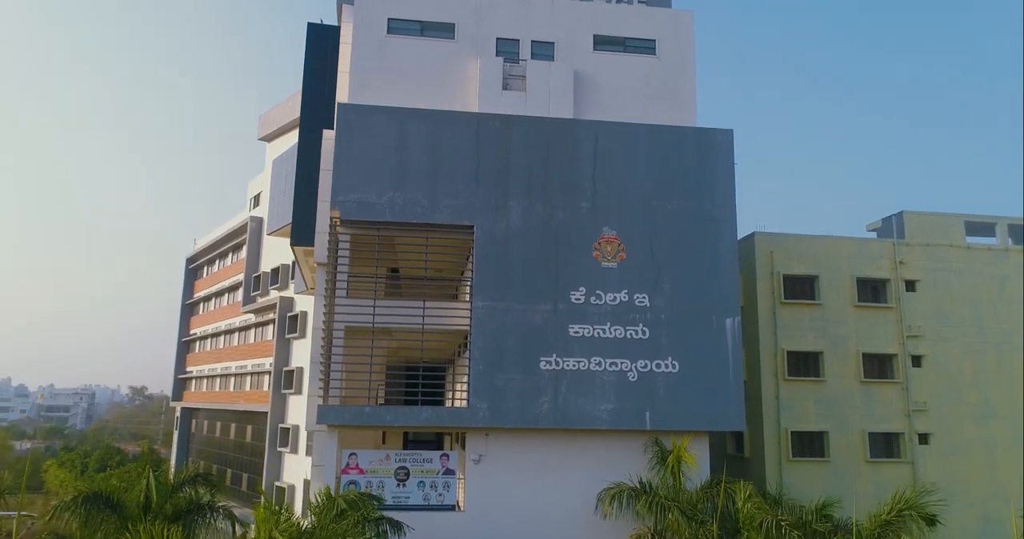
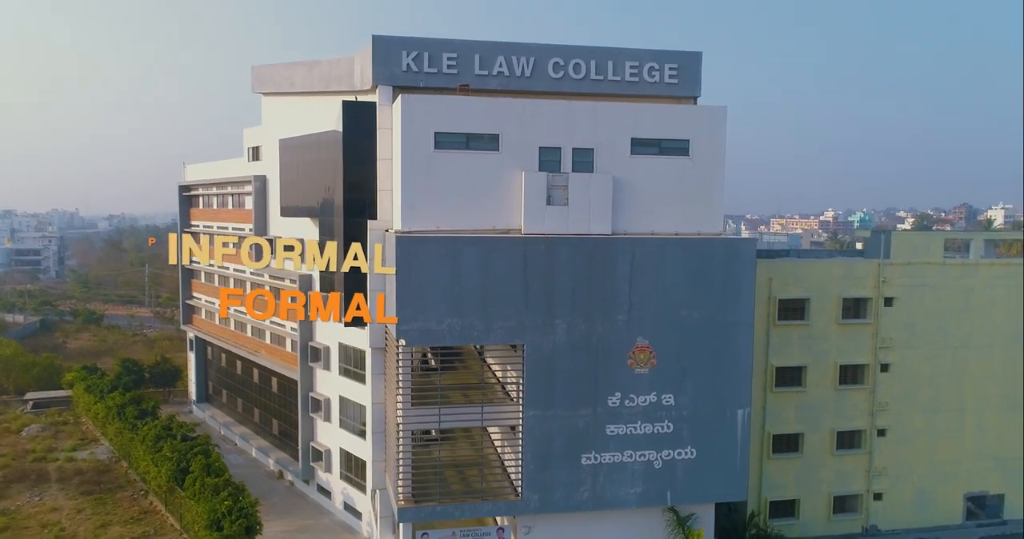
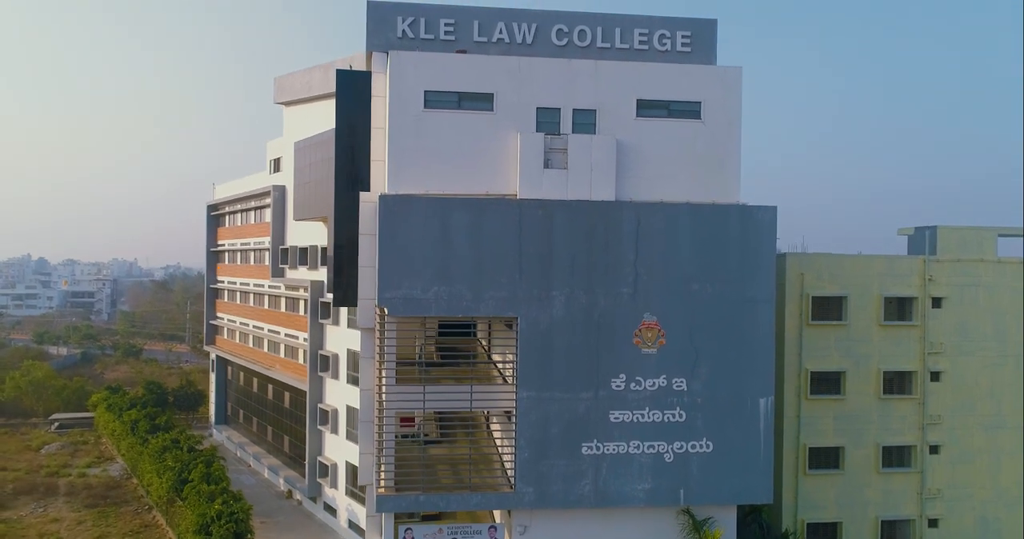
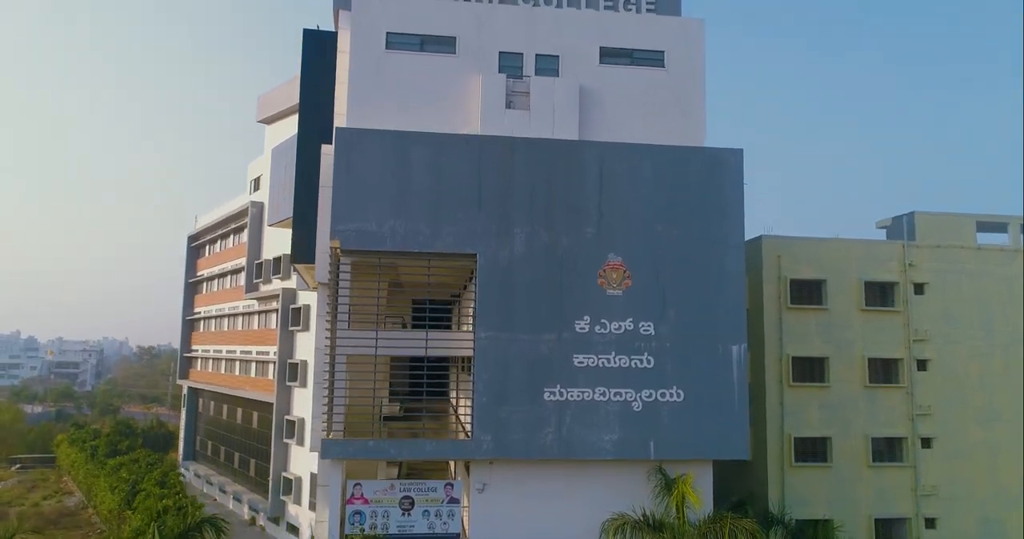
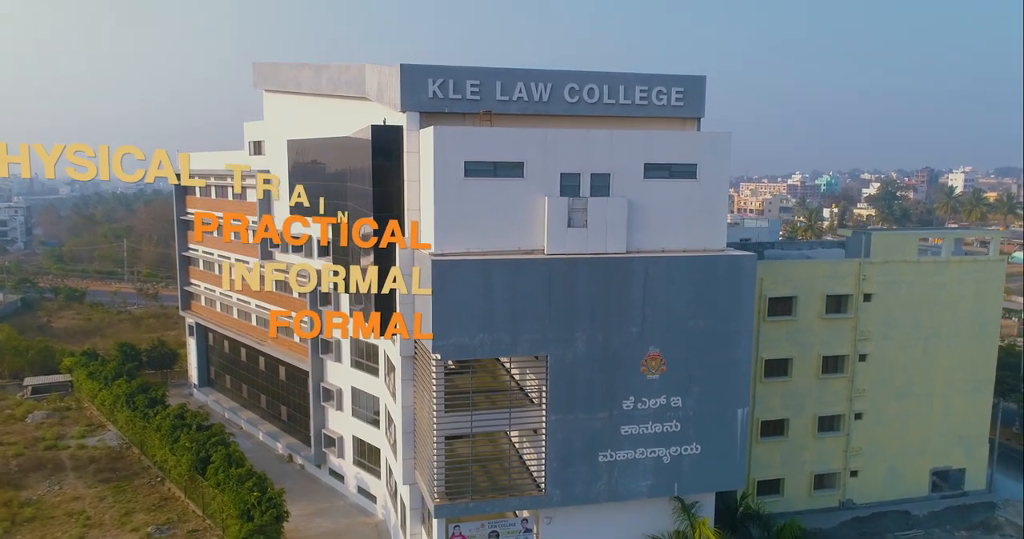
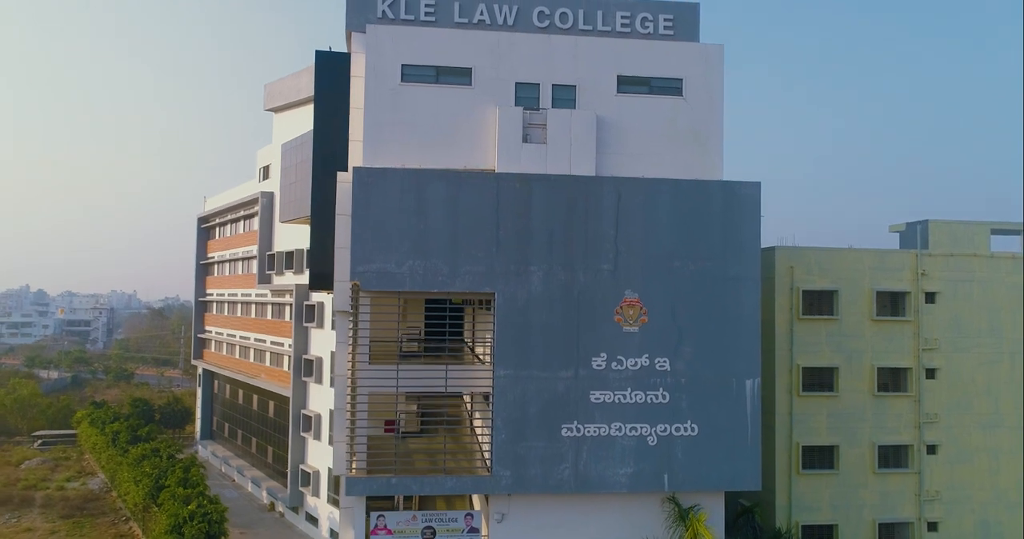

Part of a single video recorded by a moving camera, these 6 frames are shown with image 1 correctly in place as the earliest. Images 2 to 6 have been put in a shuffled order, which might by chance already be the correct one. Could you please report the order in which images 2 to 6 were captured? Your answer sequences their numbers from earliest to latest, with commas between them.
4, 6, 3, 2, 5
